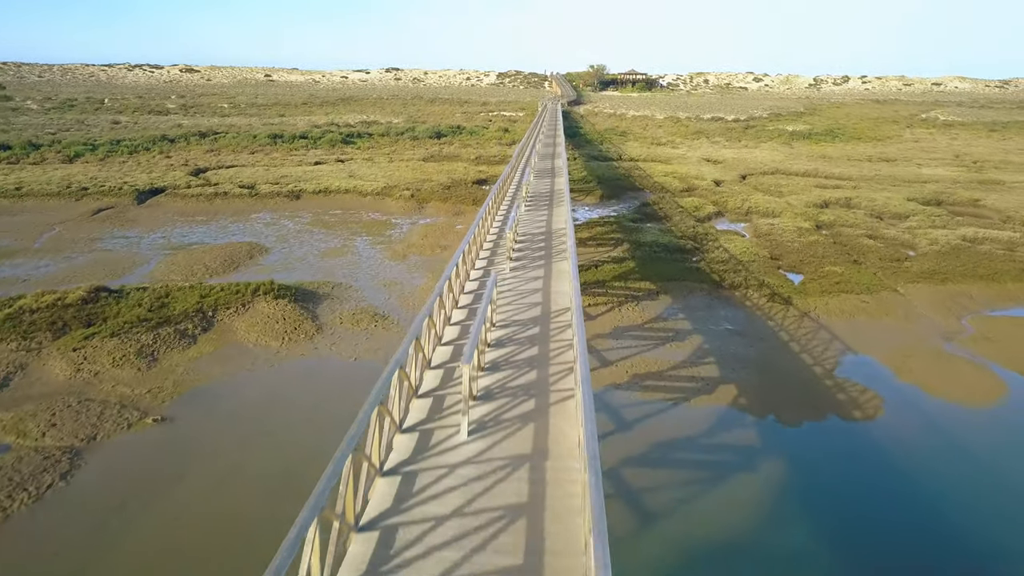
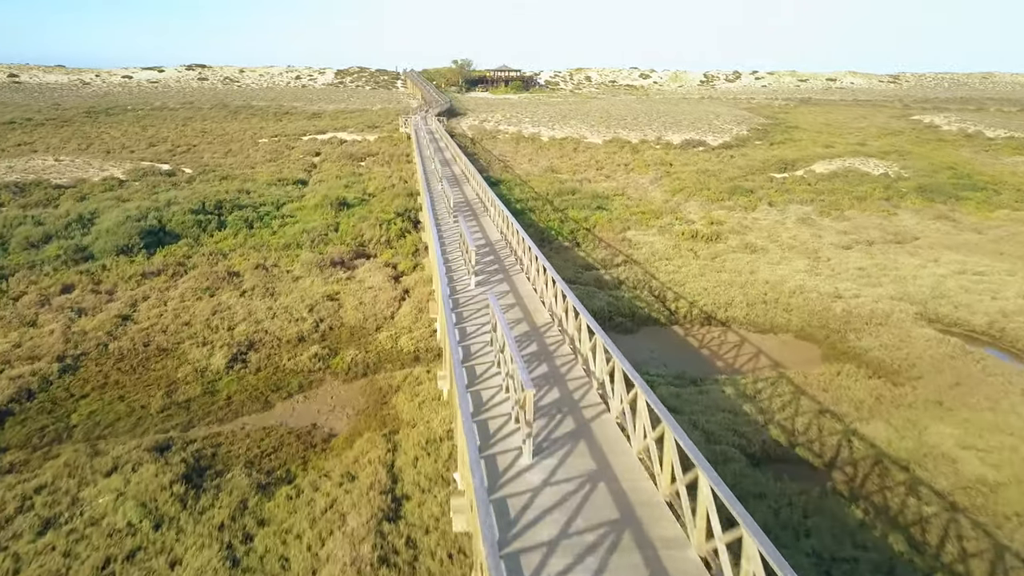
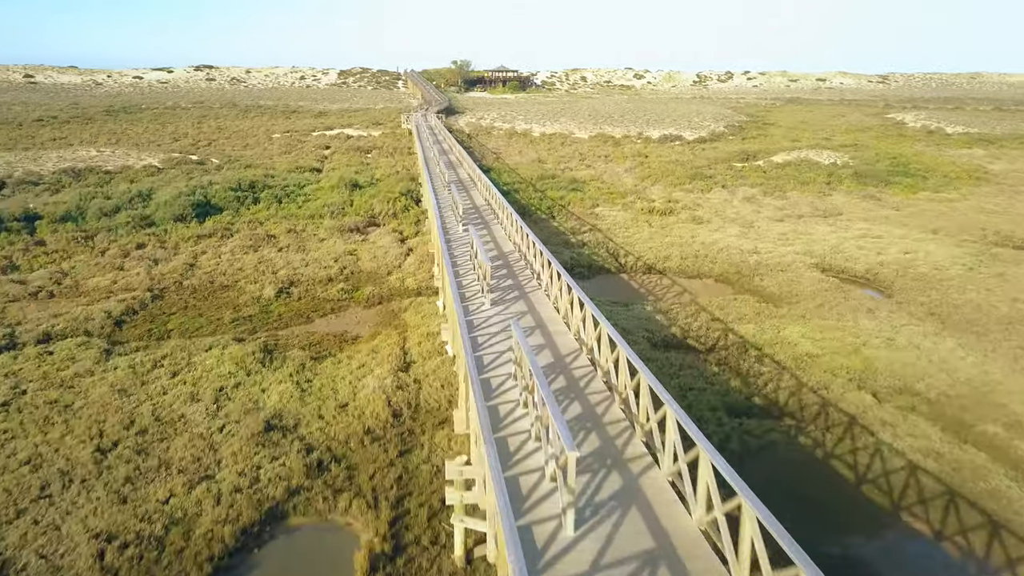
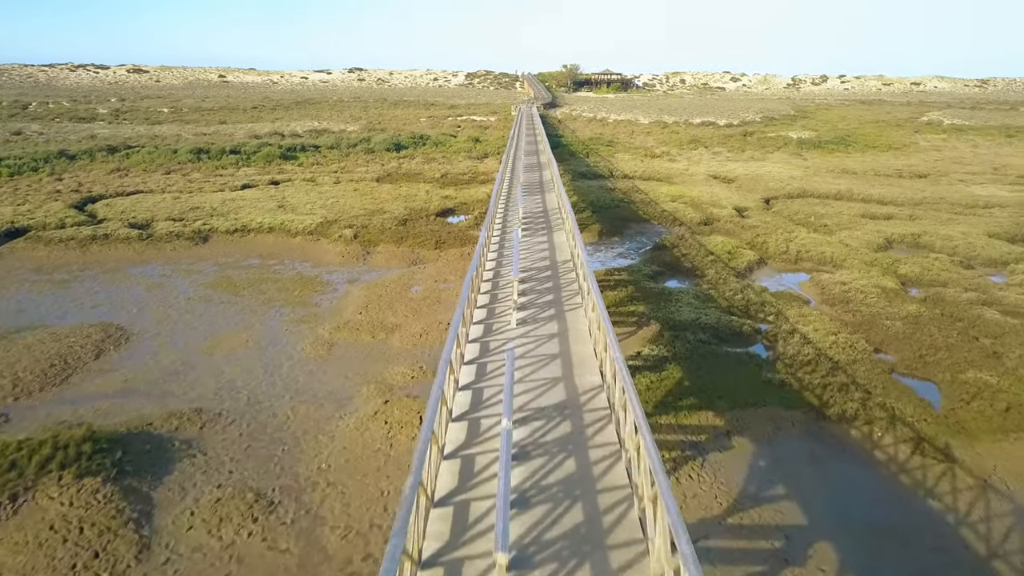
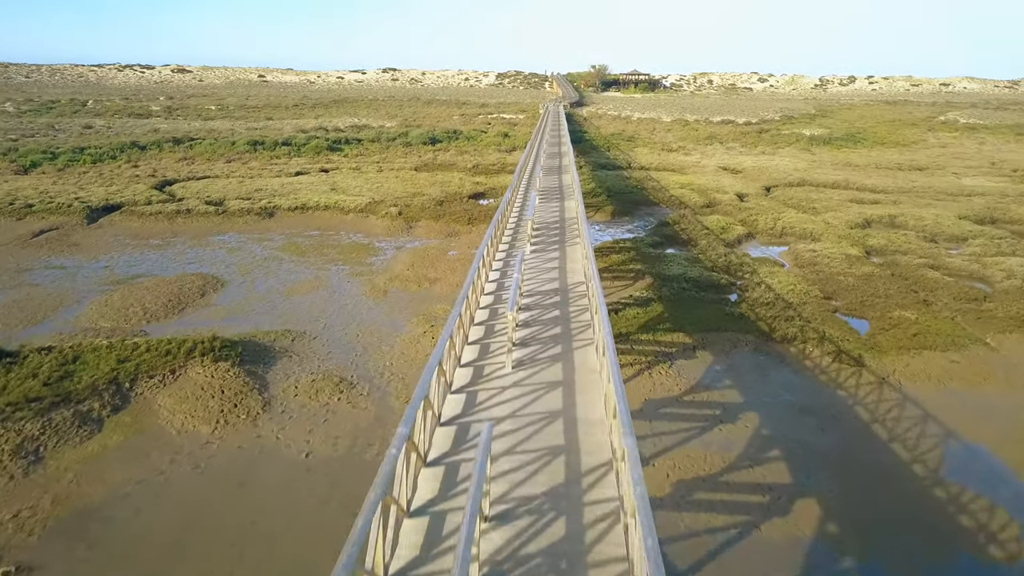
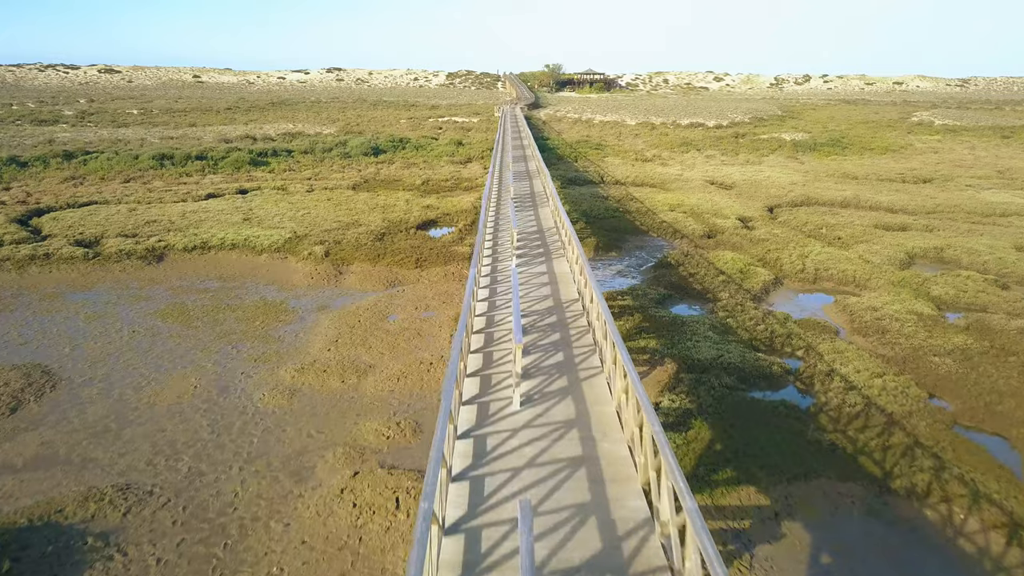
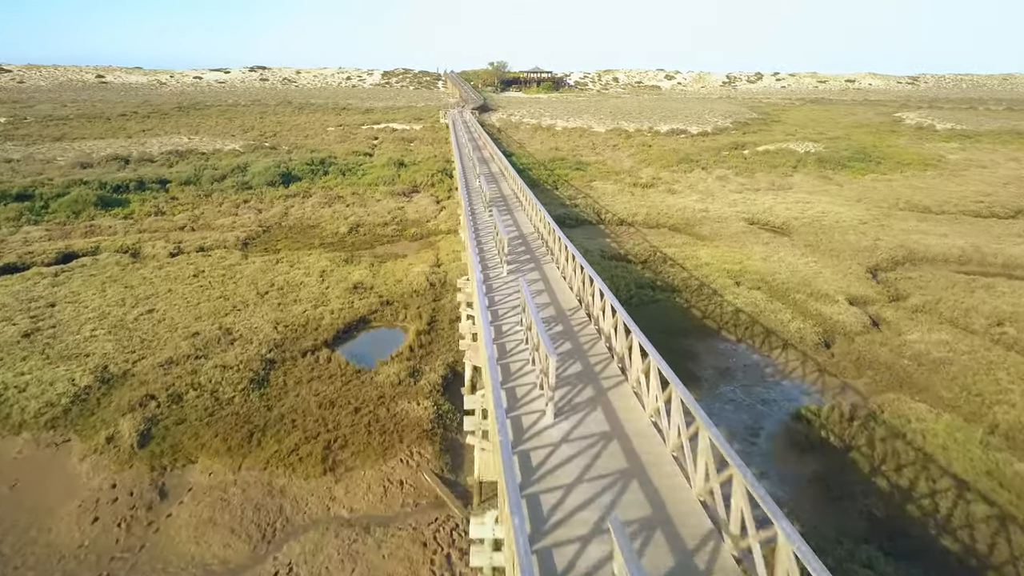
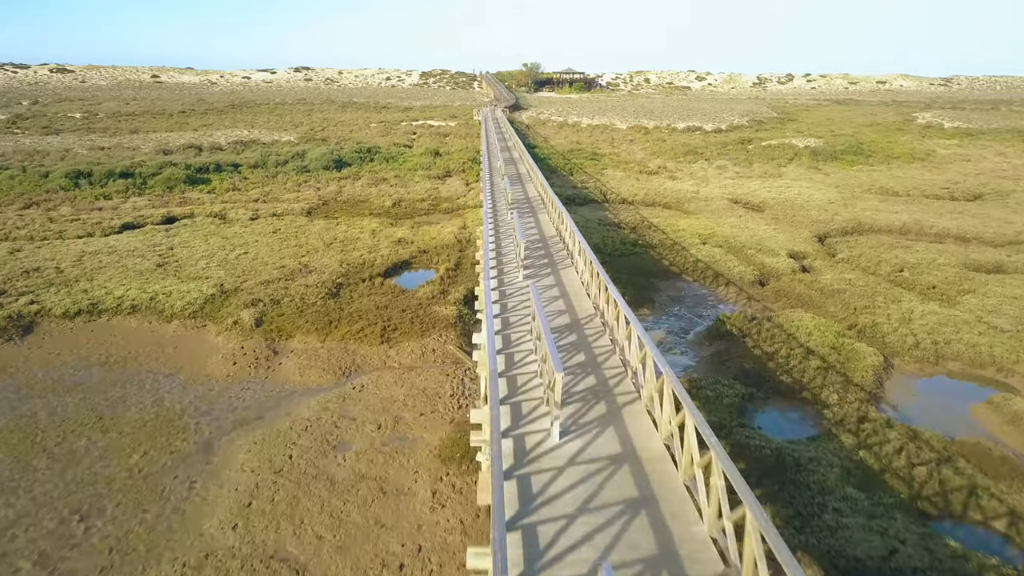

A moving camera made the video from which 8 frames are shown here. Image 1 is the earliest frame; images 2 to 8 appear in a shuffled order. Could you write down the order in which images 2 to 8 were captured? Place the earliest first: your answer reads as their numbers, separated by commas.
5, 4, 6, 8, 7, 3, 2
